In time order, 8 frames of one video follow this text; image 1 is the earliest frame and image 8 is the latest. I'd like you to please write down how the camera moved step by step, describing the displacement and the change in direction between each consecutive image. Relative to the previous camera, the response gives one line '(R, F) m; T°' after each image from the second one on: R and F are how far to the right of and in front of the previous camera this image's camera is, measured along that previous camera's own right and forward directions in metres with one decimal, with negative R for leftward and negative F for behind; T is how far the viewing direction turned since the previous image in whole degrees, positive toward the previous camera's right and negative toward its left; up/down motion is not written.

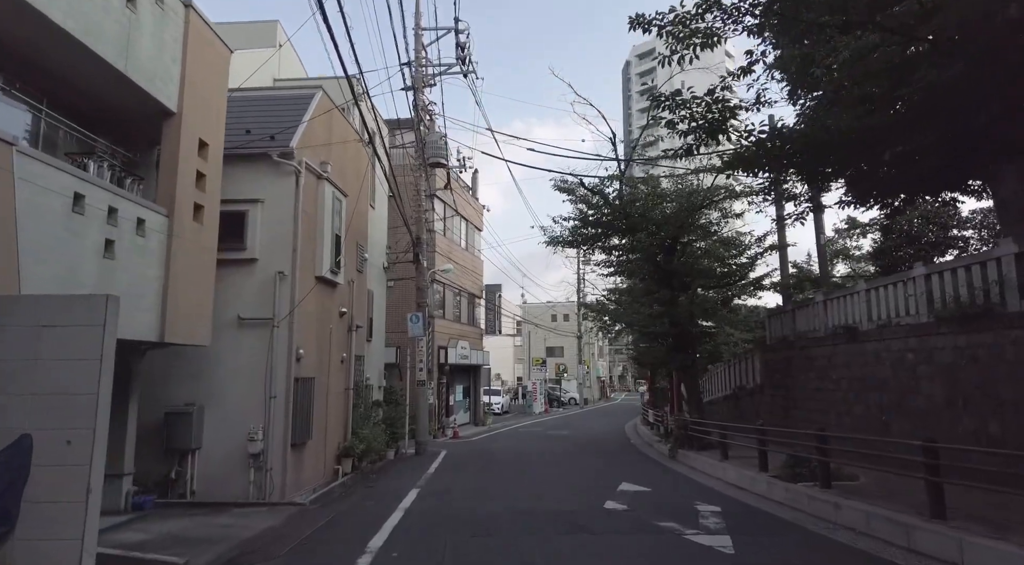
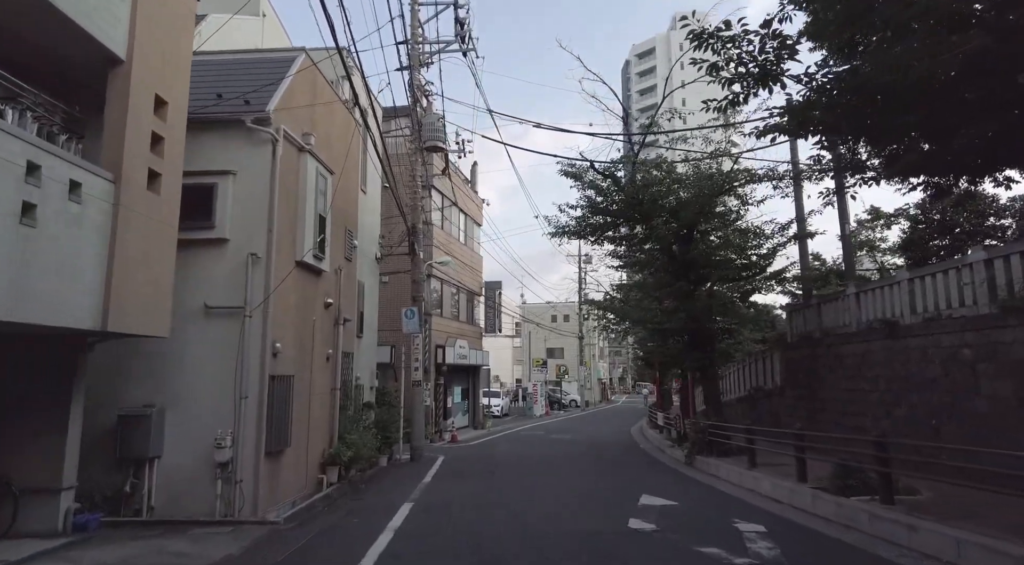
(-0.1, +1.4) m; 0°
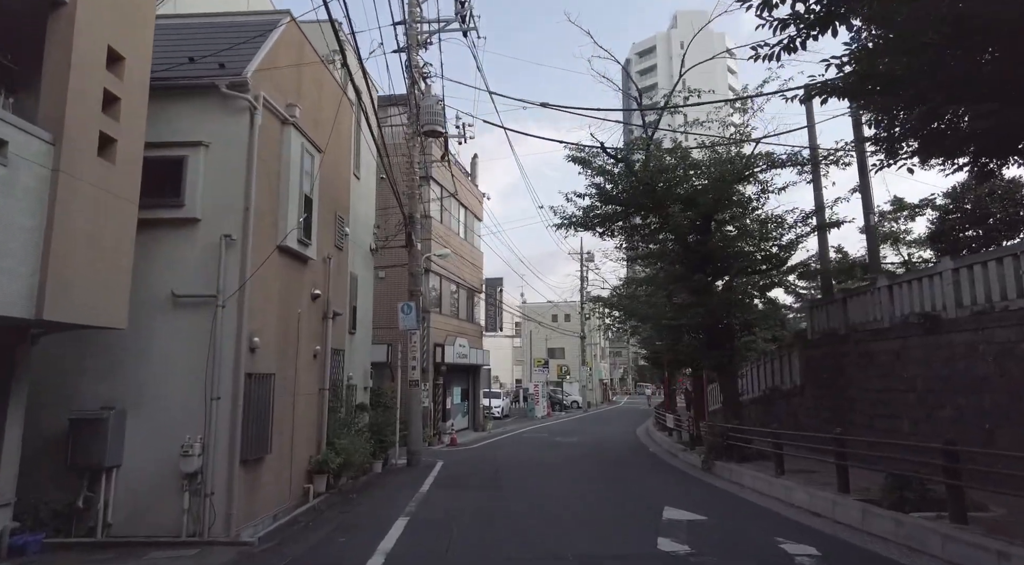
(-0.1, +1.1) m; 0°
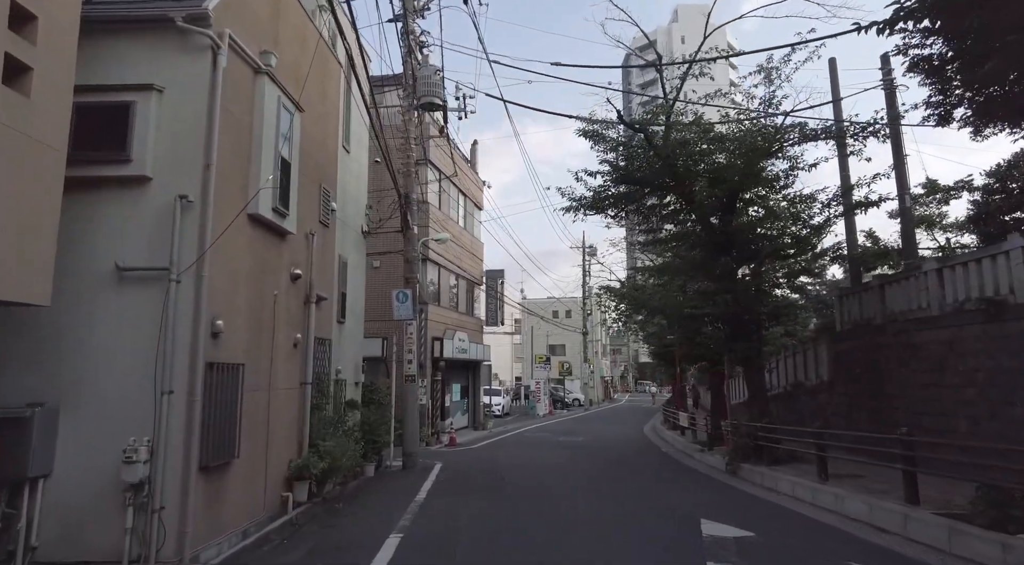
(-0.2, +1.4) m; 0°
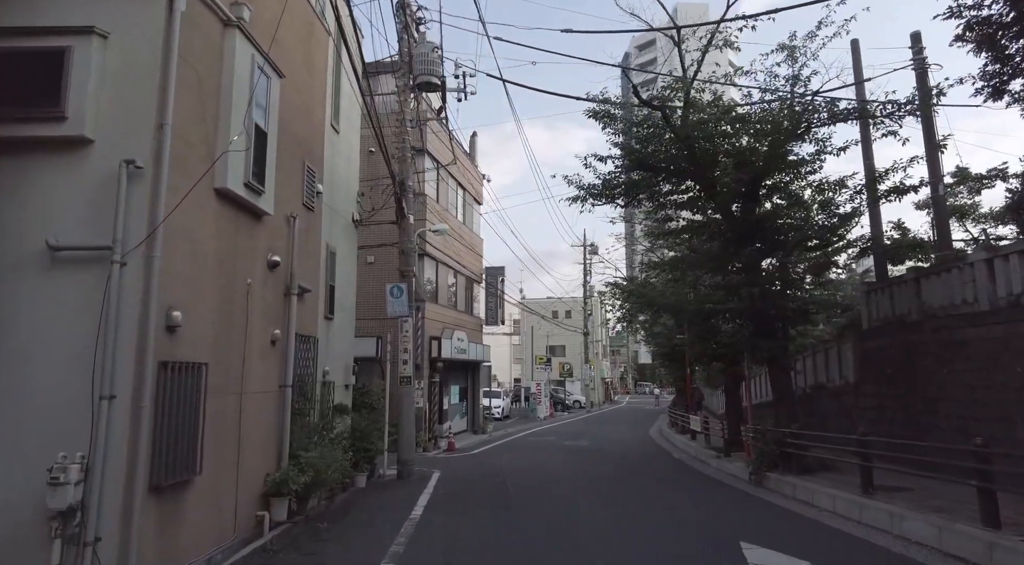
(-0.1, +1.2) m; 0°
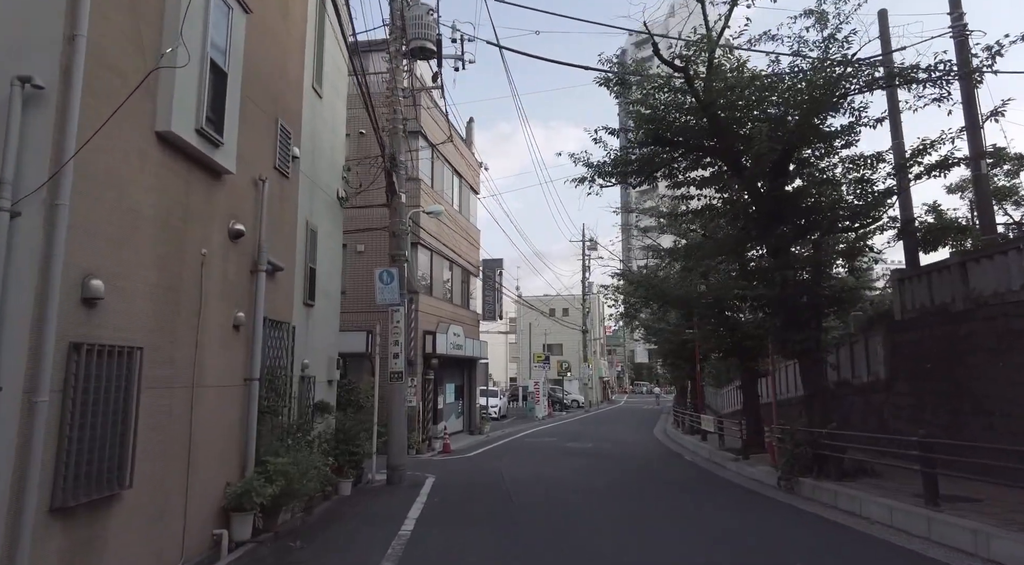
(-0.1, +1.3) m; 0°
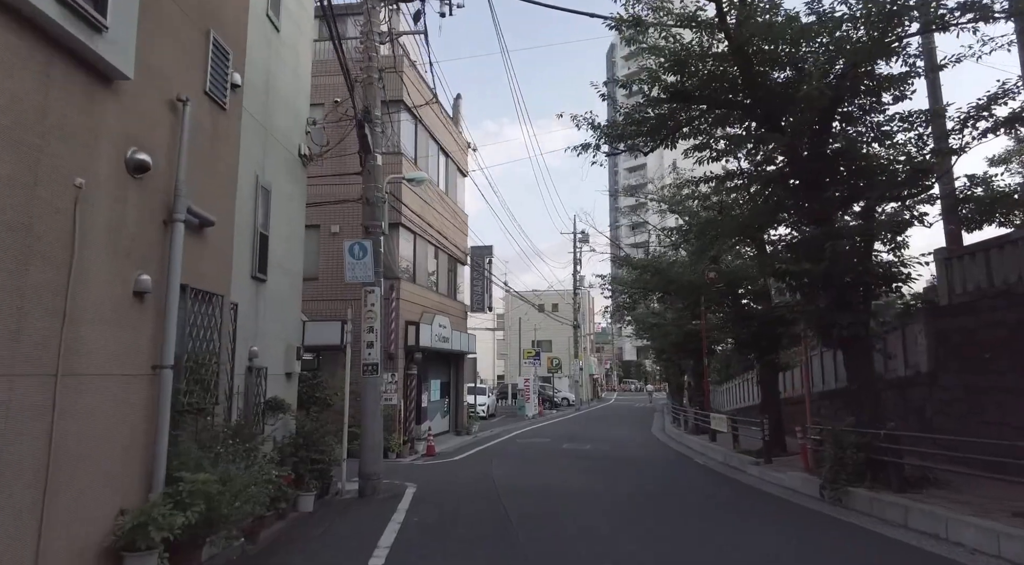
(-0.1, +1.9) m; +1°
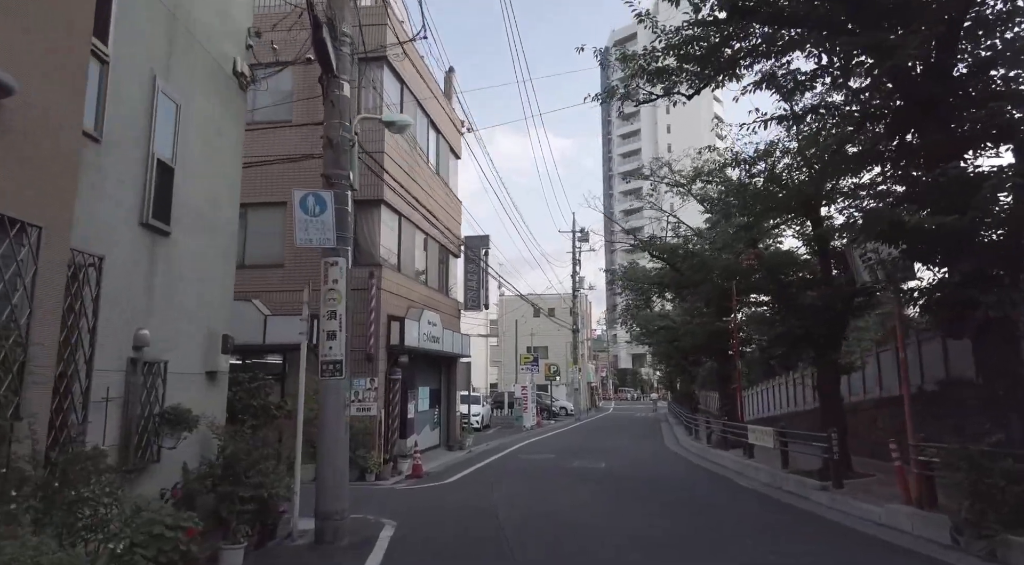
(-0.2, +2.8) m; +1°
